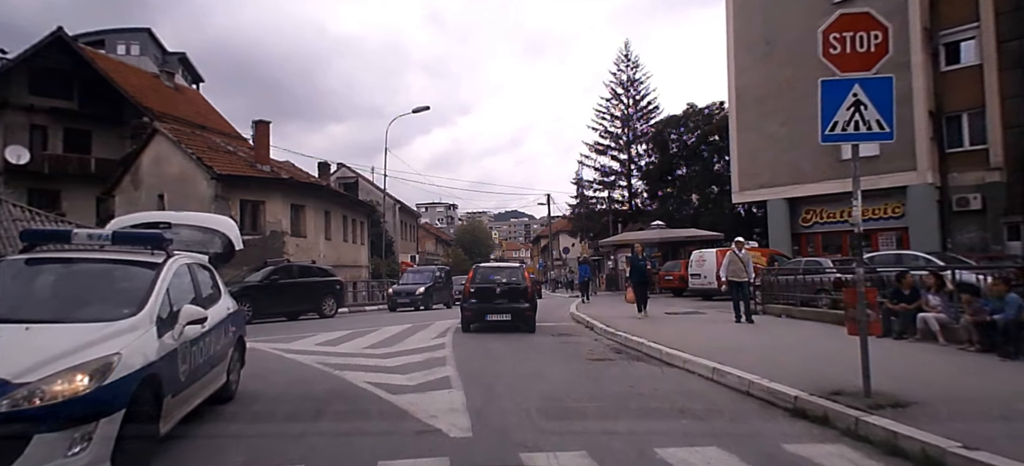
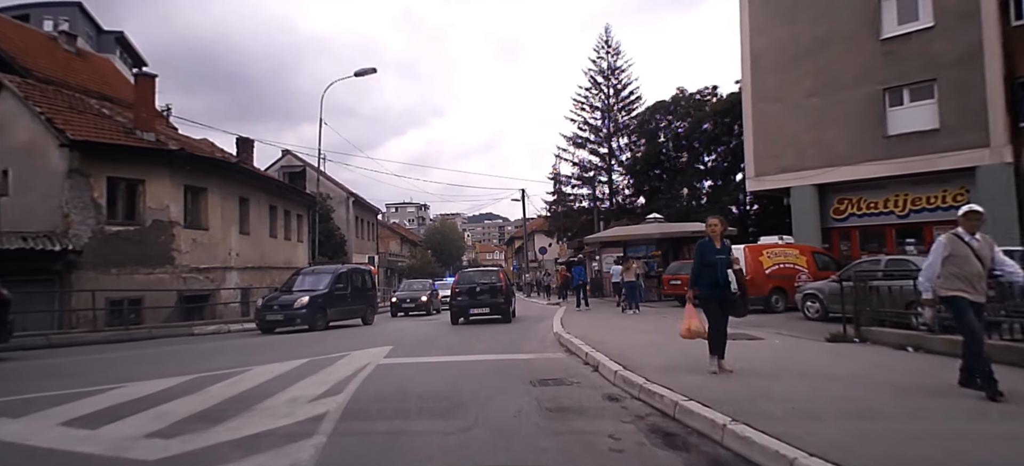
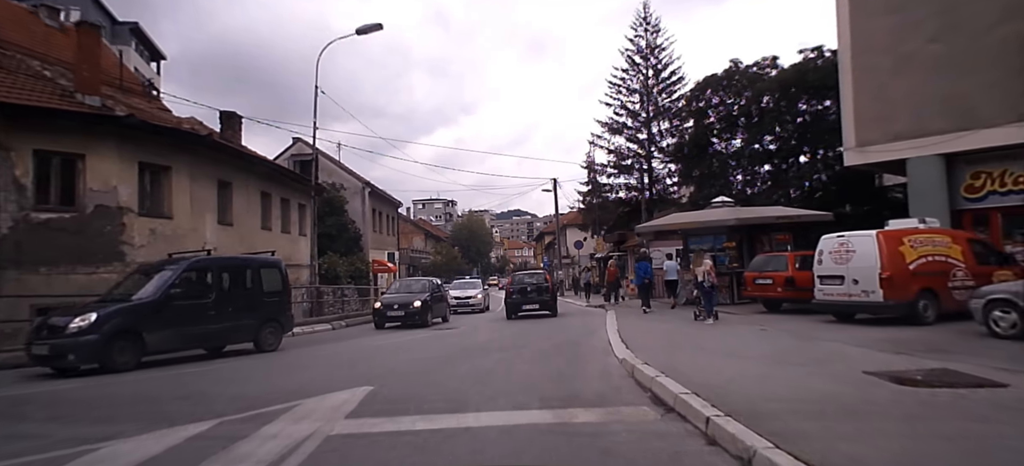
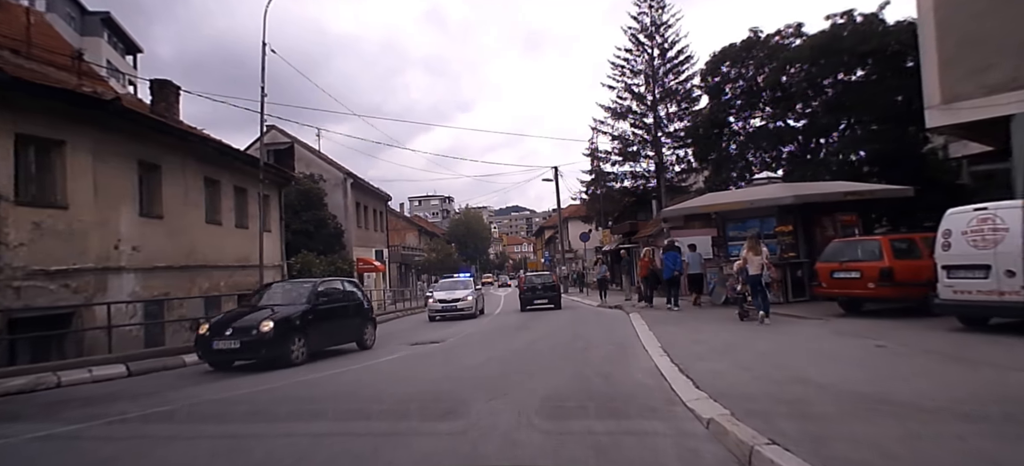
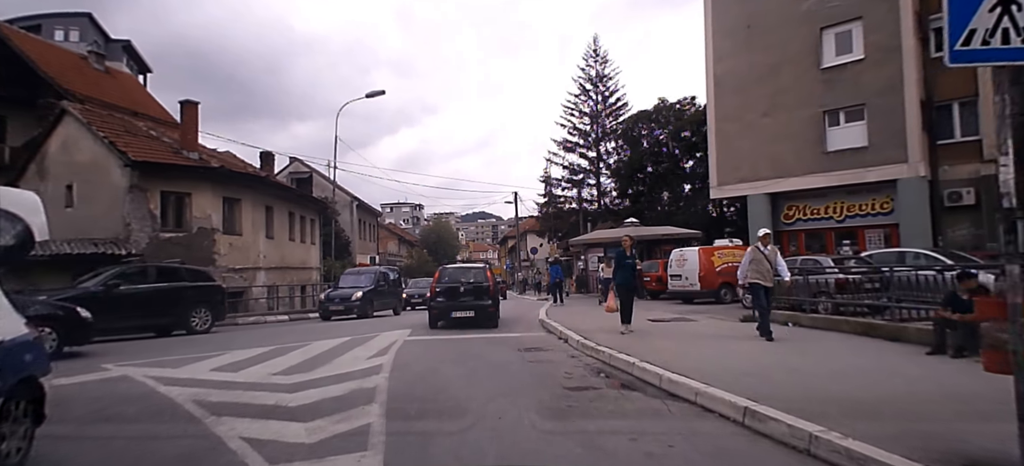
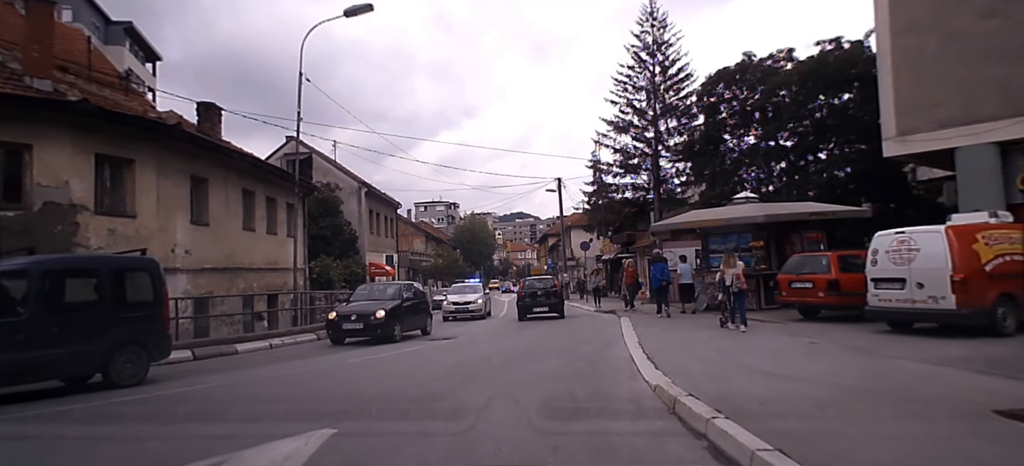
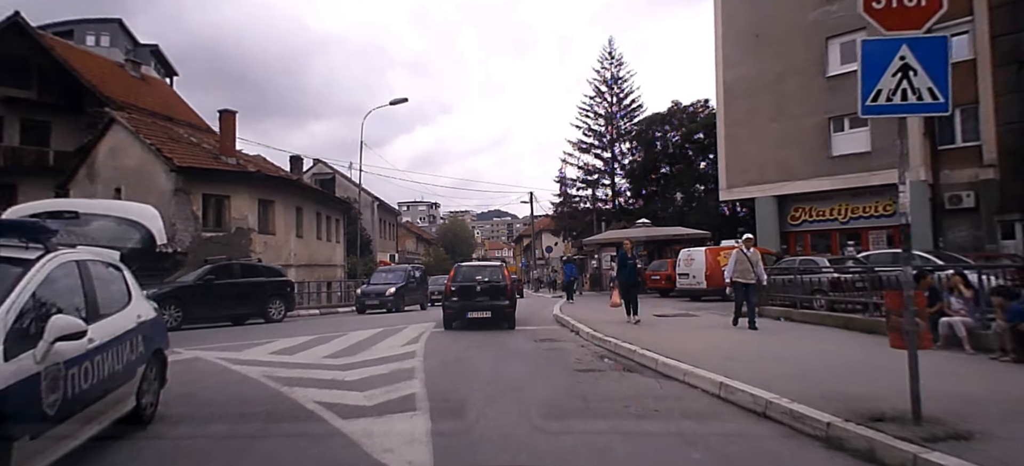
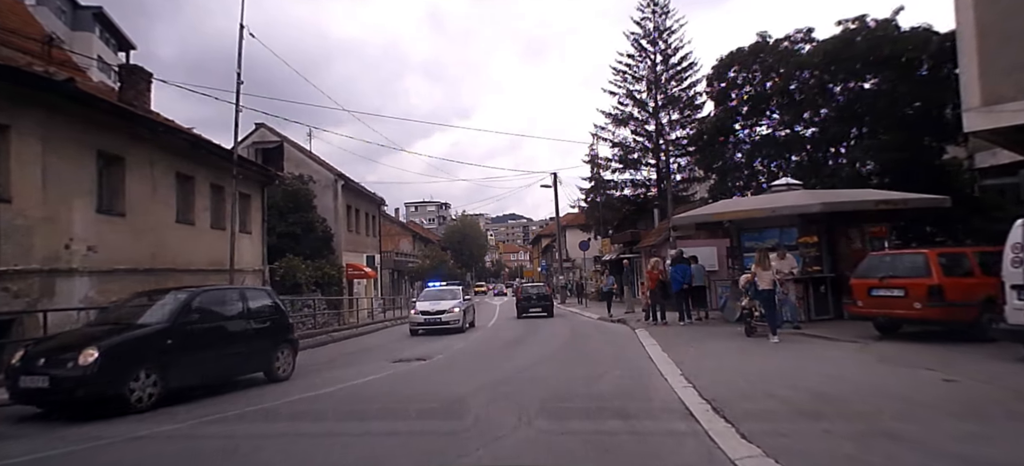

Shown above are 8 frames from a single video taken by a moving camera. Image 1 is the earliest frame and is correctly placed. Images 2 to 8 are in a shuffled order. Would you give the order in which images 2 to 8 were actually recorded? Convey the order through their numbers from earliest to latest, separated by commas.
7, 5, 2, 3, 6, 4, 8
